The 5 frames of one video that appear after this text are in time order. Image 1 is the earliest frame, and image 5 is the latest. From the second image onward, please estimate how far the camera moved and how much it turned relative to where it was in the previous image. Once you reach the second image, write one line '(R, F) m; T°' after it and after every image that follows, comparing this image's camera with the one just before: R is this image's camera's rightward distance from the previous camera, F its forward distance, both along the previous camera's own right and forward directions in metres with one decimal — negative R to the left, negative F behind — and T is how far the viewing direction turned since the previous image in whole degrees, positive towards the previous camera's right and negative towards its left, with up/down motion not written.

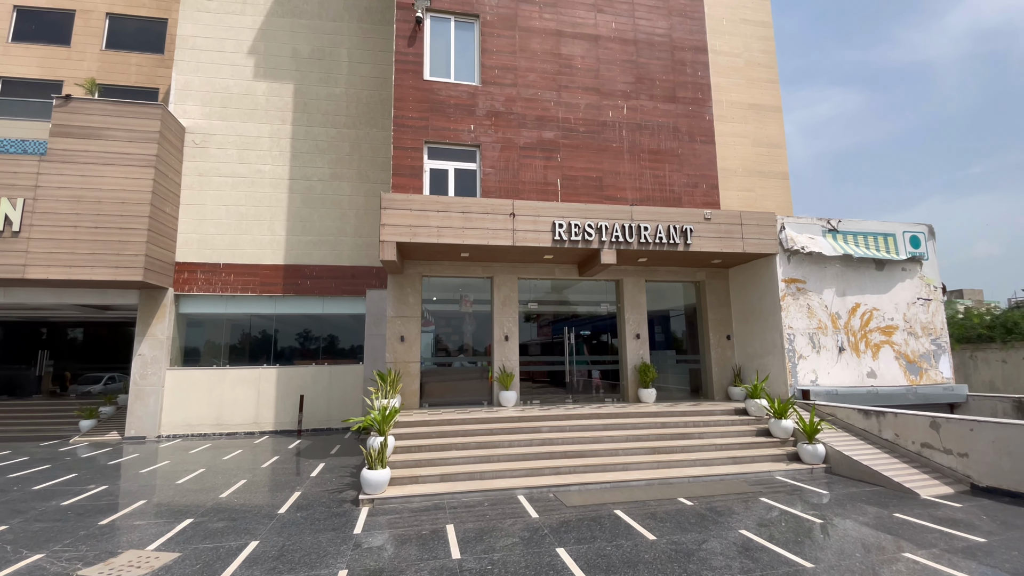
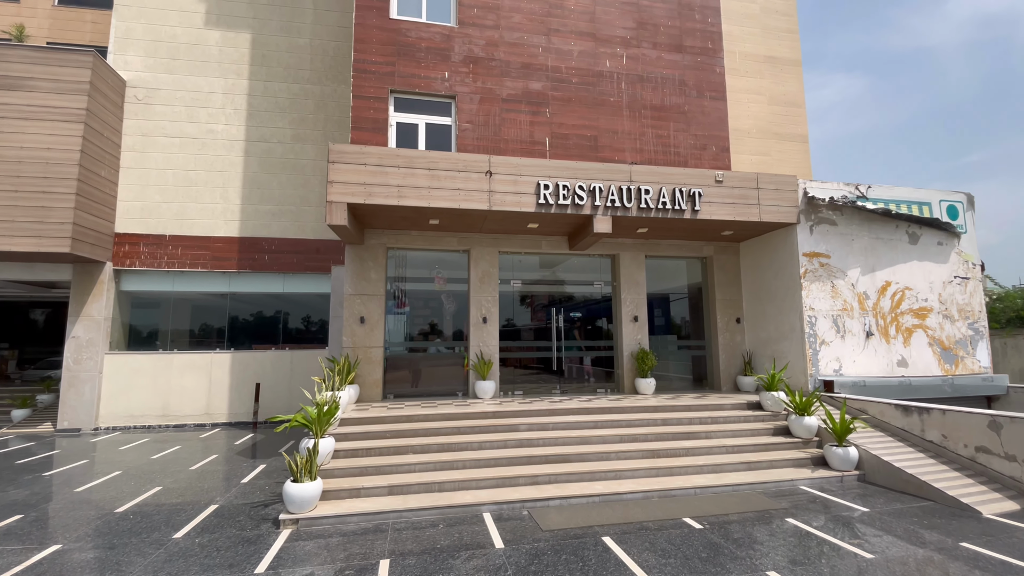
(+0.4, +1.6) m; 0°
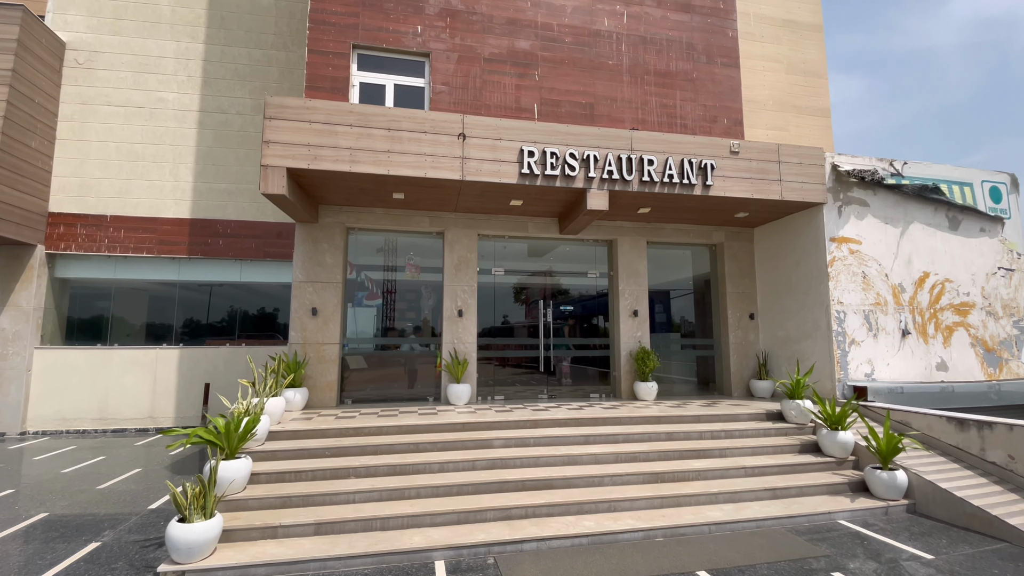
(+0.3, +1.4) m; 0°
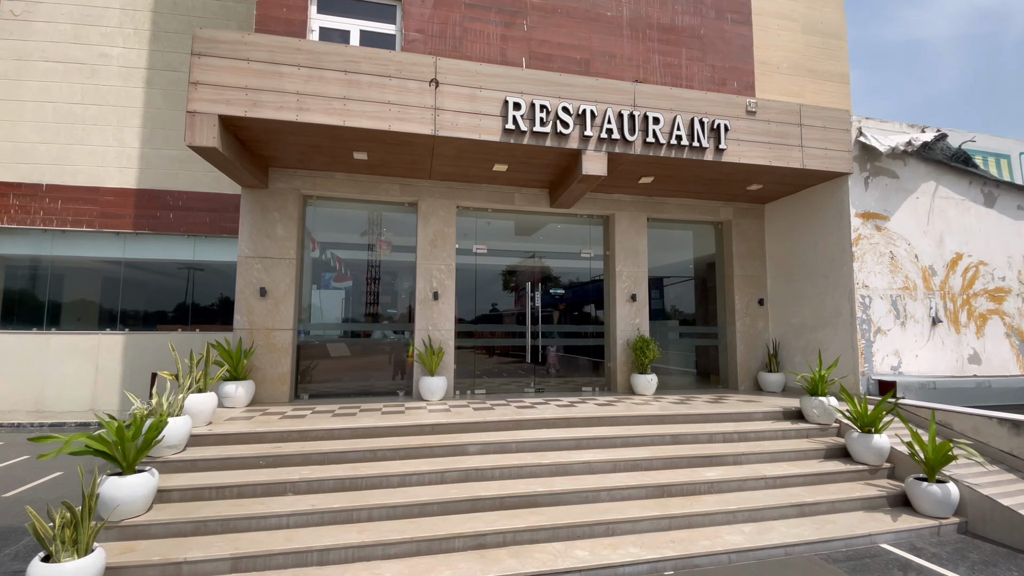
(+0.1, +1.1) m; +1°
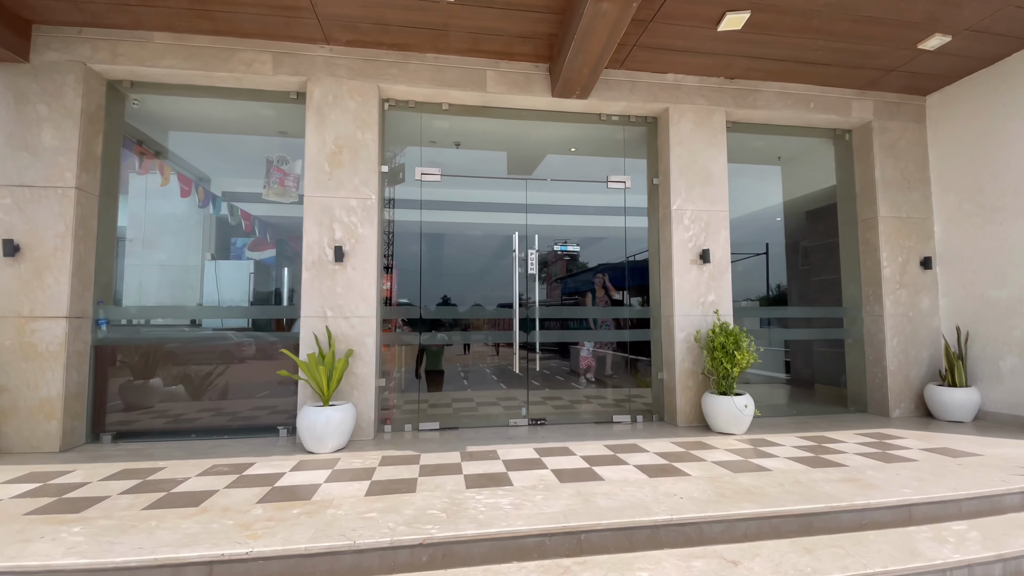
(+0.5, +3.5) m; -4°
